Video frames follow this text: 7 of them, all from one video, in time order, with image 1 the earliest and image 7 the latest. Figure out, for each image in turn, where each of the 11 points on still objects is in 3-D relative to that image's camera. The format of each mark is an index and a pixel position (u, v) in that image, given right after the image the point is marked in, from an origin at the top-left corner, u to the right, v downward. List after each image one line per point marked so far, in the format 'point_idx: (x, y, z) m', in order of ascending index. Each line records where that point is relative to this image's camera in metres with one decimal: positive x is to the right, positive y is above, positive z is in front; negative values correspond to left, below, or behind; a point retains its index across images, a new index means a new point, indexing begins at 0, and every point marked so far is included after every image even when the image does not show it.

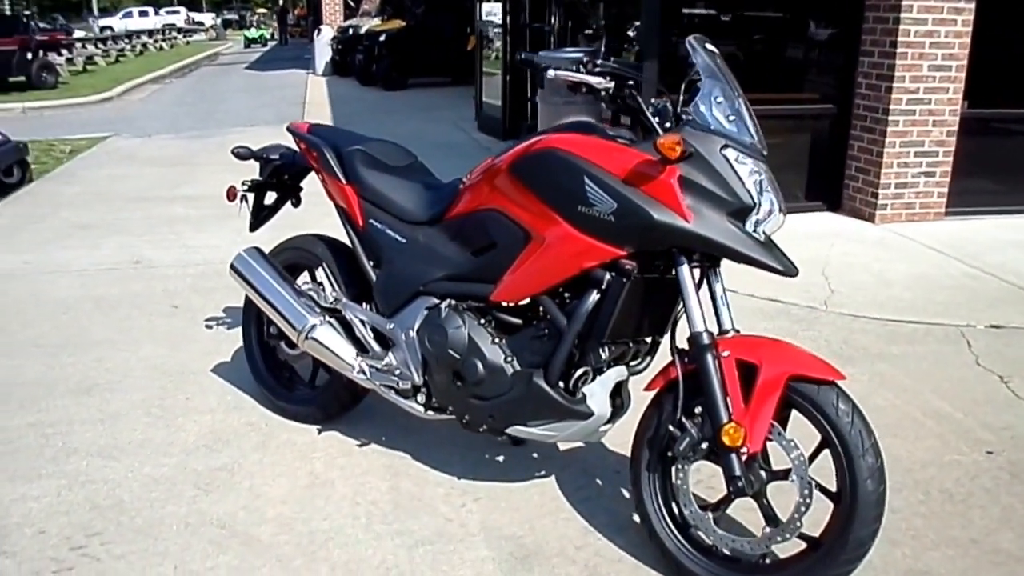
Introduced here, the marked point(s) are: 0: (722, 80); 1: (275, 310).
0: (+0.6, +0.6, +2.9) m
1: (-0.8, -0.1, +3.6) m
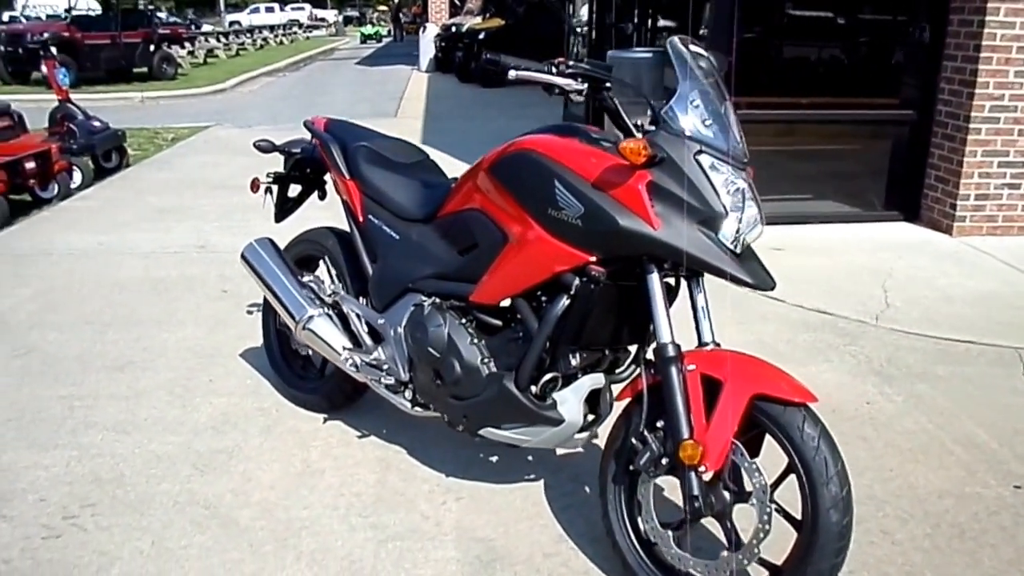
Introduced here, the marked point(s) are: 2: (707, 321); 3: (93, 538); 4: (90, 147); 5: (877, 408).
0: (+0.5, +0.6, +2.8) m
1: (-0.9, 0.0, +3.7) m
2: (+0.6, -0.1, +2.9) m
3: (-1.2, -0.8, +3.1) m
4: (-3.1, +1.0, +7.4) m
5: (+1.5, -0.5, +4.1) m
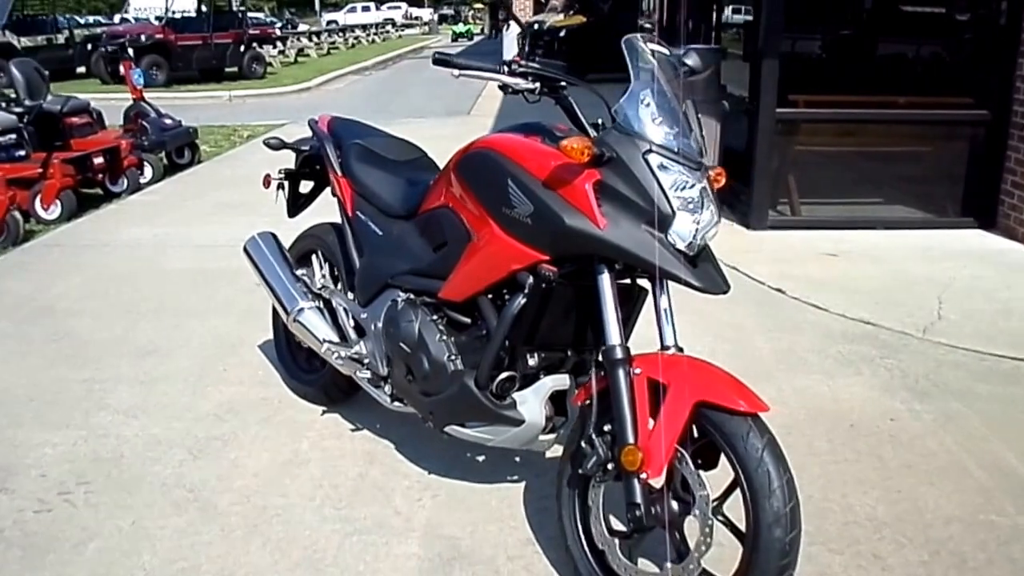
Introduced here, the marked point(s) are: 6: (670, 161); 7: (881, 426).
0: (+0.4, +0.6, +2.8) m
1: (-0.9, 0.0, +3.7) m
2: (+0.5, -0.1, +2.8) m
3: (-1.4, -0.7, +3.2) m
4: (-2.7, +1.1, +7.7) m
5: (+1.5, -0.5, +4.0) m
6: (+0.4, +0.3, +2.6) m
7: (+1.4, -0.5, +3.9) m
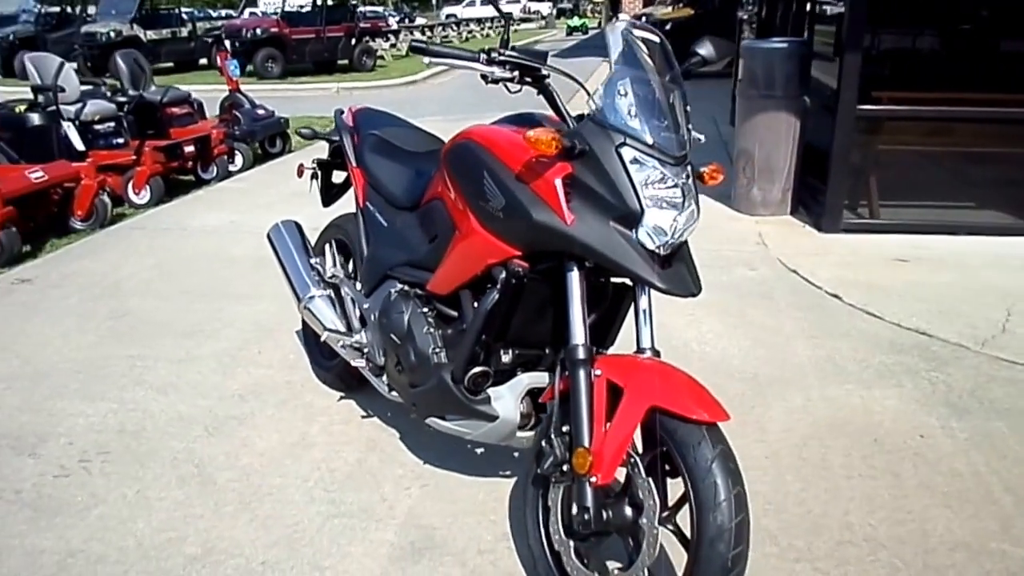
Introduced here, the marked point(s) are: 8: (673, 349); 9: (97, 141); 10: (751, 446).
0: (+0.3, +0.6, +2.7) m
1: (-0.9, 0.0, +3.8) m
2: (+0.4, -0.1, +2.7) m
3: (-1.4, -0.7, +3.4) m
4: (-2.1, +1.2, +8.0) m
5: (+1.6, -0.6, +3.7) m
6: (+0.3, +0.3, +2.5) m
7: (+1.5, -0.6, +3.7) m
8: (+0.7, -0.3, +4.6) m
9: (-2.9, +1.0, +7.1) m
10: (+0.9, -0.6, +3.7) m
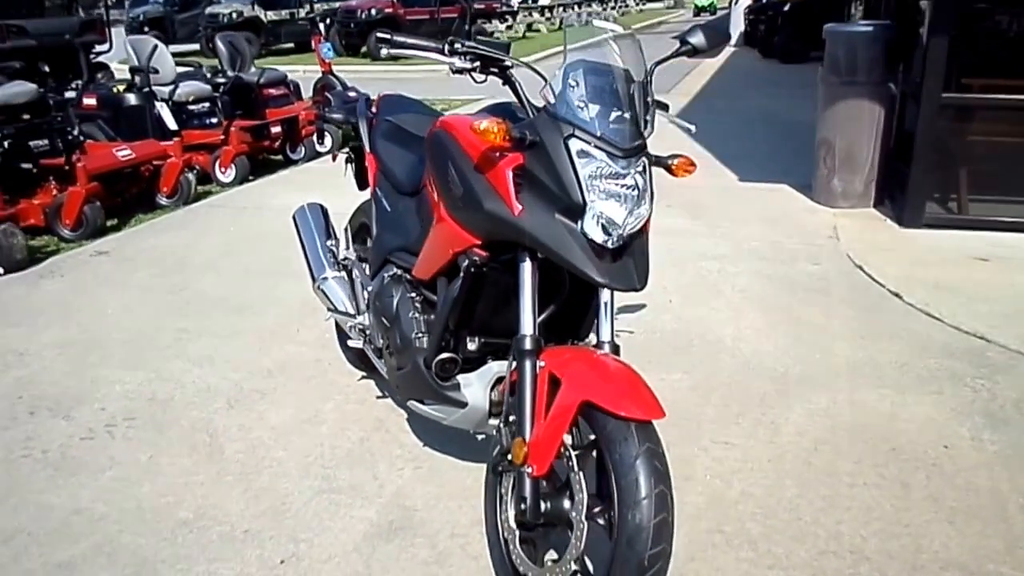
0: (+0.2, +0.6, +2.7) m
1: (-0.8, +0.1, +4.0) m
2: (+0.3, -0.1, +2.7) m
3: (-1.4, -0.6, +3.6) m
4: (-1.4, +1.4, +8.2) m
5: (+1.6, -0.6, +3.5) m
6: (+0.2, +0.4, +2.5) m
7: (+1.5, -0.6, +3.6) m
8: (+0.9, -0.2, +4.5) m
9: (-2.4, +1.2, +7.4) m
10: (+0.9, -0.6, +3.6) m
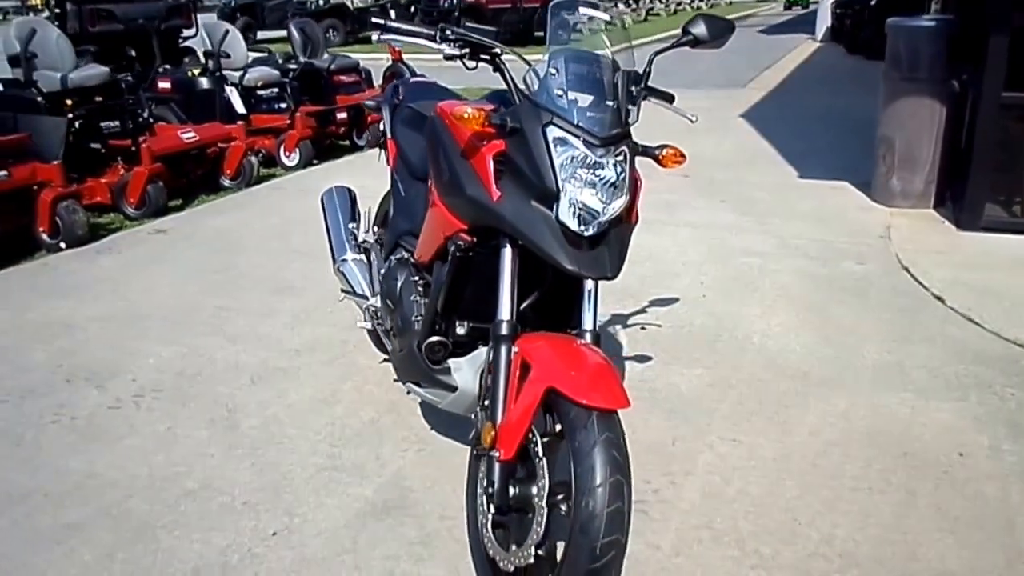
0: (+0.2, +0.6, +2.7) m
1: (-0.7, +0.2, +4.1) m
2: (+0.2, -0.1, +2.7) m
3: (-1.4, -0.5, +3.8) m
4: (-0.9, +1.5, +8.3) m
5: (+1.6, -0.6, +3.4) m
6: (+0.1, +0.4, +2.5) m
7: (+1.5, -0.6, +3.5) m
8: (+1.0, -0.2, +4.4) m
9: (-1.9, +1.4, +7.6) m
10: (+0.9, -0.6, +3.6) m
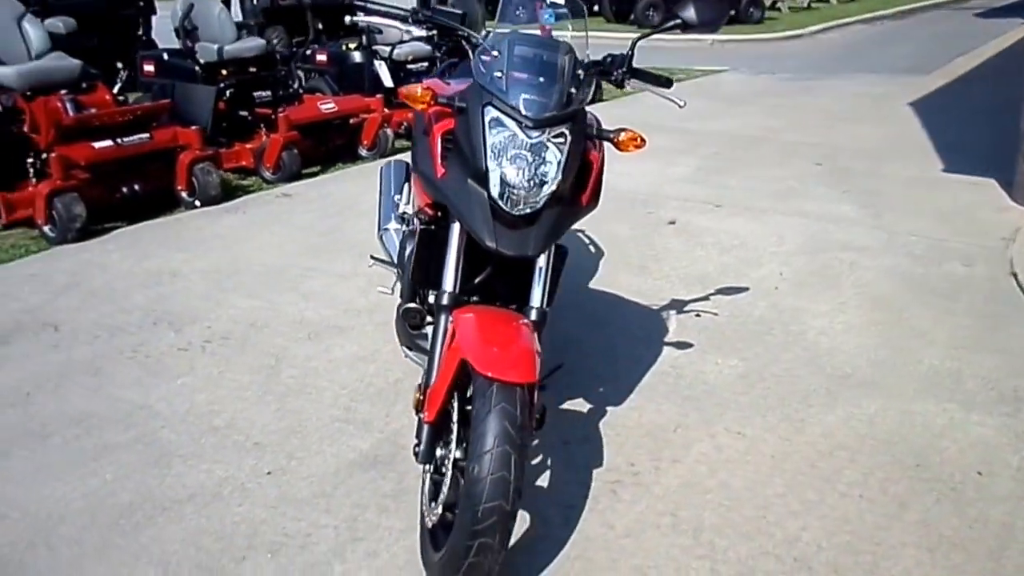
0: (+0.1, +0.7, +2.7) m
1: (-0.5, +0.3, +4.3) m
2: (+0.1, 0.0, +2.8) m
3: (-1.3, -0.3, +4.2) m
4: (+0.3, +1.7, +8.4) m
5: (+1.5, -0.6, +3.2) m
6: (0.0, +0.4, +2.6) m
7: (+1.4, -0.6, +3.3) m
8: (+1.2, -0.2, +4.3) m
9: (-0.8, +1.7, +8.0) m
10: (+0.9, -0.5, +3.5) m
